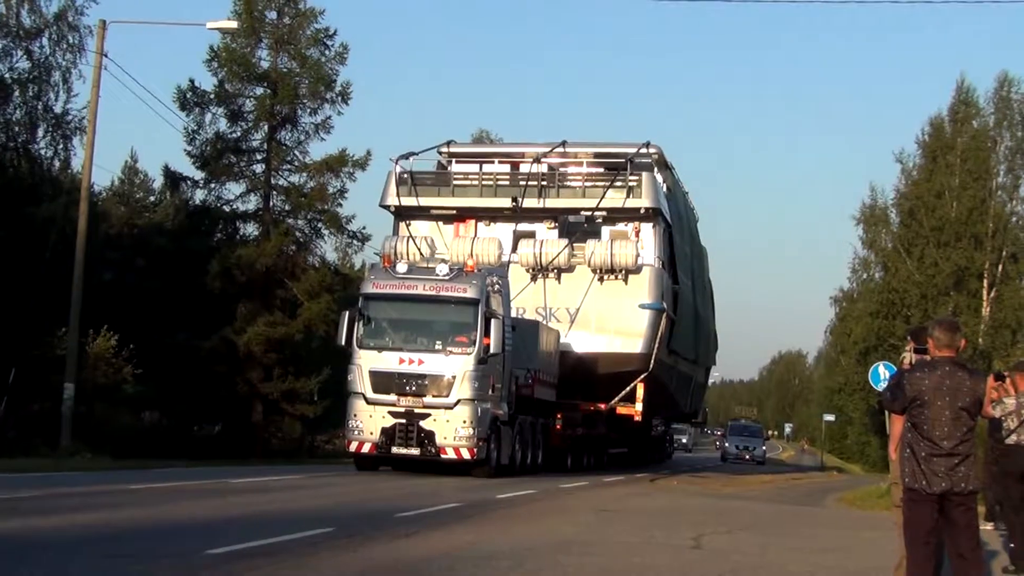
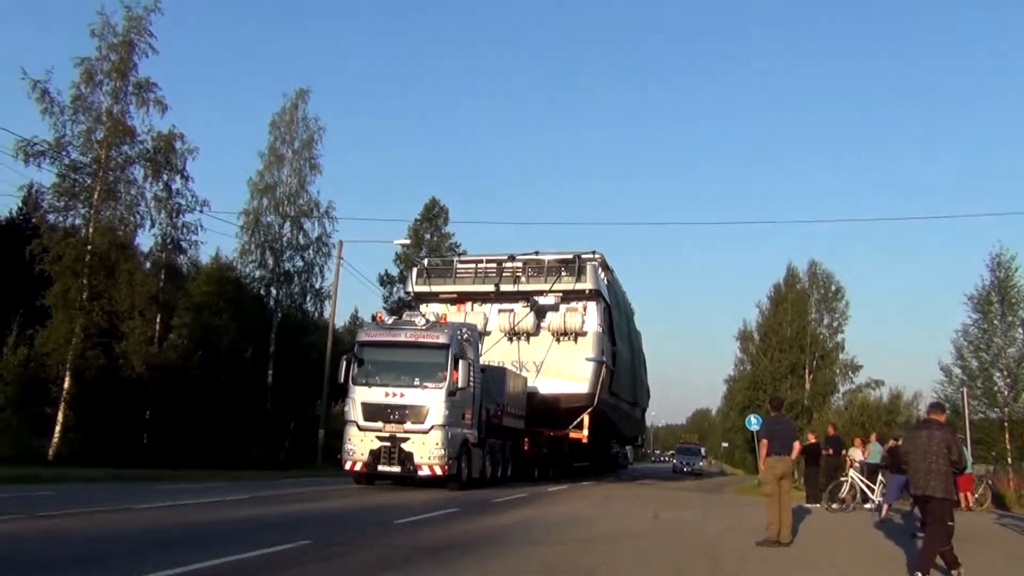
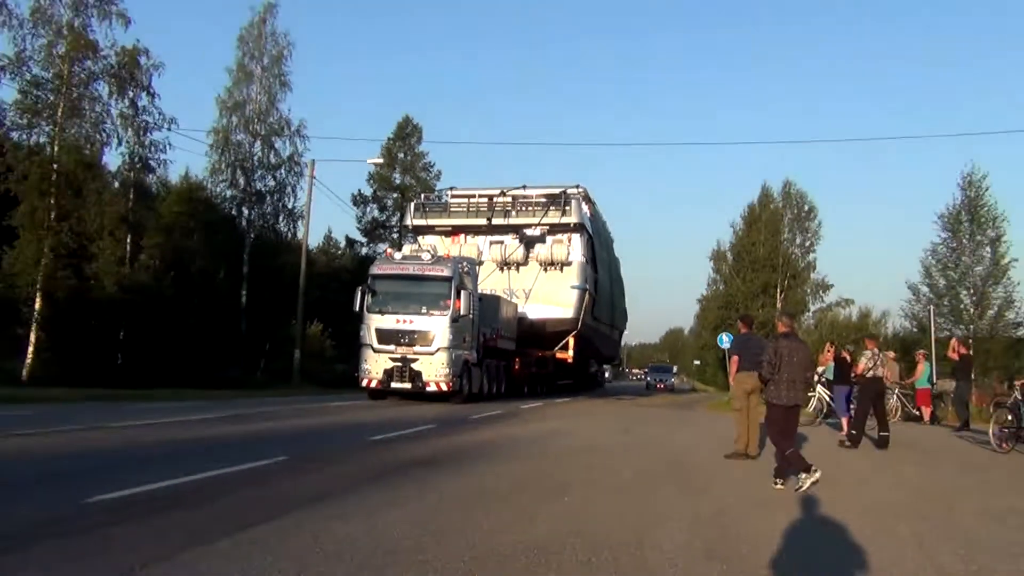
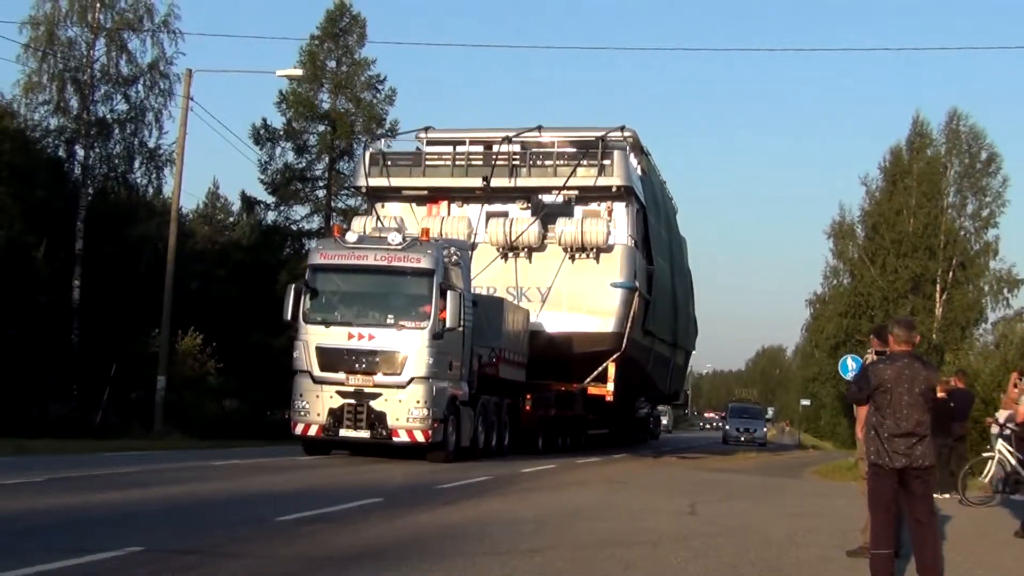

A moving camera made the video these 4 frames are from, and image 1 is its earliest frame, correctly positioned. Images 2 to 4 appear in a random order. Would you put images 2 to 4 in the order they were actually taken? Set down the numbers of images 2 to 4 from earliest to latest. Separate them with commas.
4, 3, 2
